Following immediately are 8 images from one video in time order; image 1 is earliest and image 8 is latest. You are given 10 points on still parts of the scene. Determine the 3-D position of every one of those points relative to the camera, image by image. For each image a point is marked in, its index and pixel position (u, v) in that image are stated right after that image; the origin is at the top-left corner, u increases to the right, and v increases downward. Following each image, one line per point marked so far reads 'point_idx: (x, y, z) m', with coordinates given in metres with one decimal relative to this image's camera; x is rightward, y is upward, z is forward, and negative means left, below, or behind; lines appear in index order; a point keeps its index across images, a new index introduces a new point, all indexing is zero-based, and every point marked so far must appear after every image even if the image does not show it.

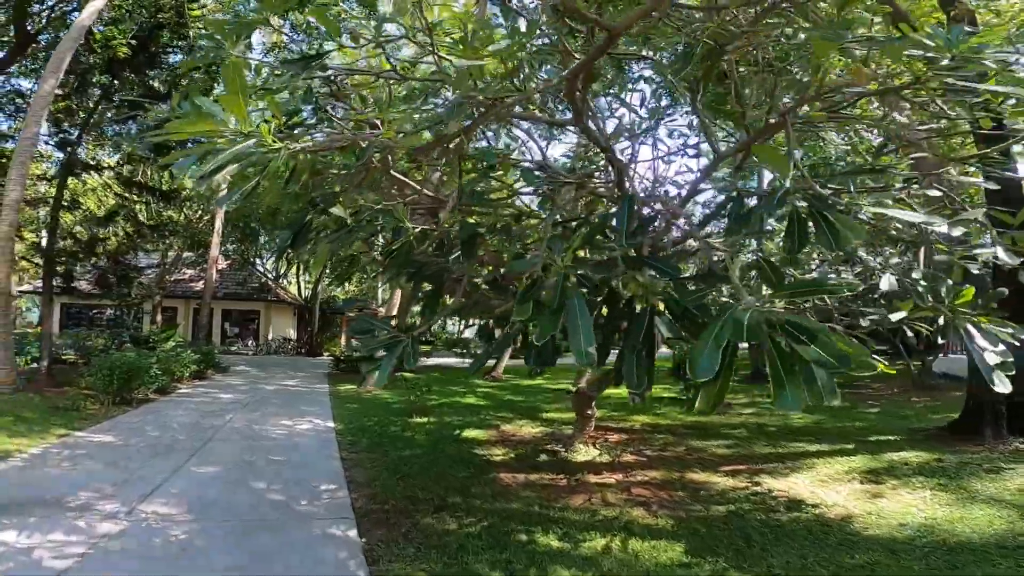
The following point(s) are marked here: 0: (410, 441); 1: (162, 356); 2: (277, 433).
0: (-1.8, -2.7, +8.9) m
1: (-8.5, -1.7, +12.4) m
2: (-3.9, -2.4, +8.4) m
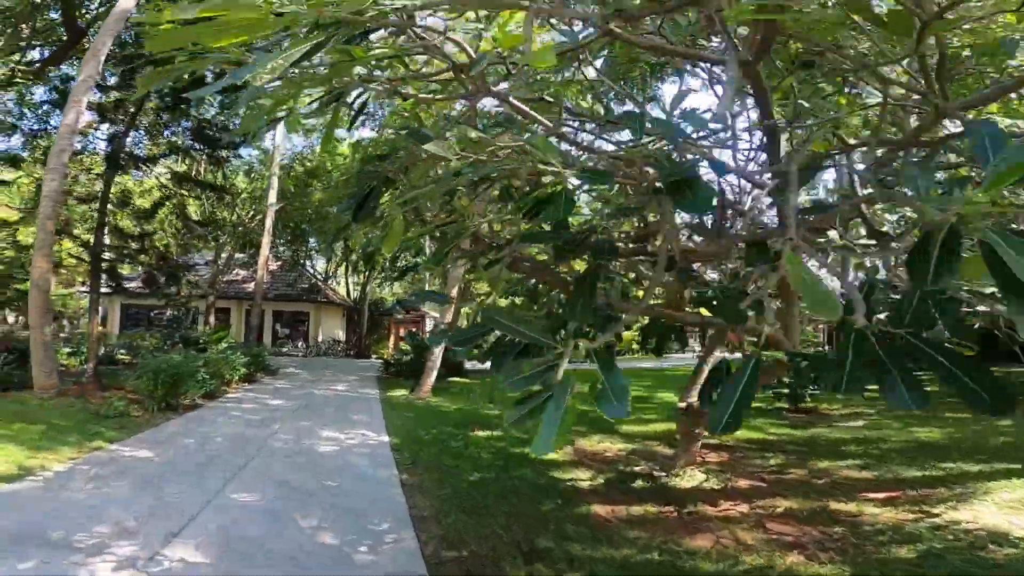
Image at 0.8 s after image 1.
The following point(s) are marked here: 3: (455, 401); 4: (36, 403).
0: (-0.5, -2.6, +7.7) m
1: (-6.9, -1.7, +11.7) m
2: (-2.7, -2.3, +7.3) m
3: (-1.4, -2.8, +12.6) m
4: (-7.6, -1.8, +8.1) m
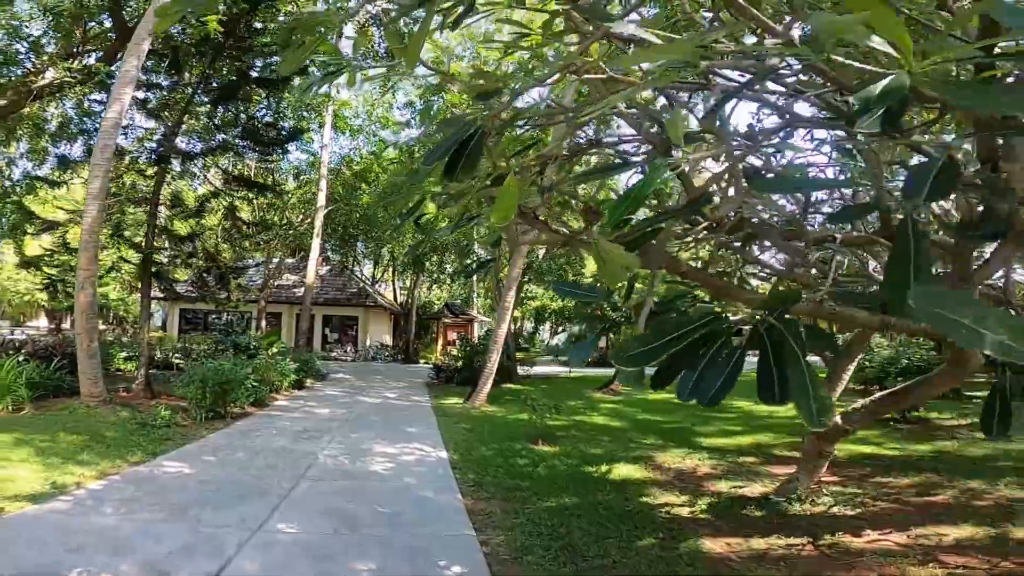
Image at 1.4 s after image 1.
0: (+0.5, -2.5, +6.7) m
1: (-5.5, -1.7, +11.2) m
2: (-1.7, -2.3, +6.5) m
3: (0.0, -2.8, +11.6) m
4: (-6.5, -1.9, +7.7) m
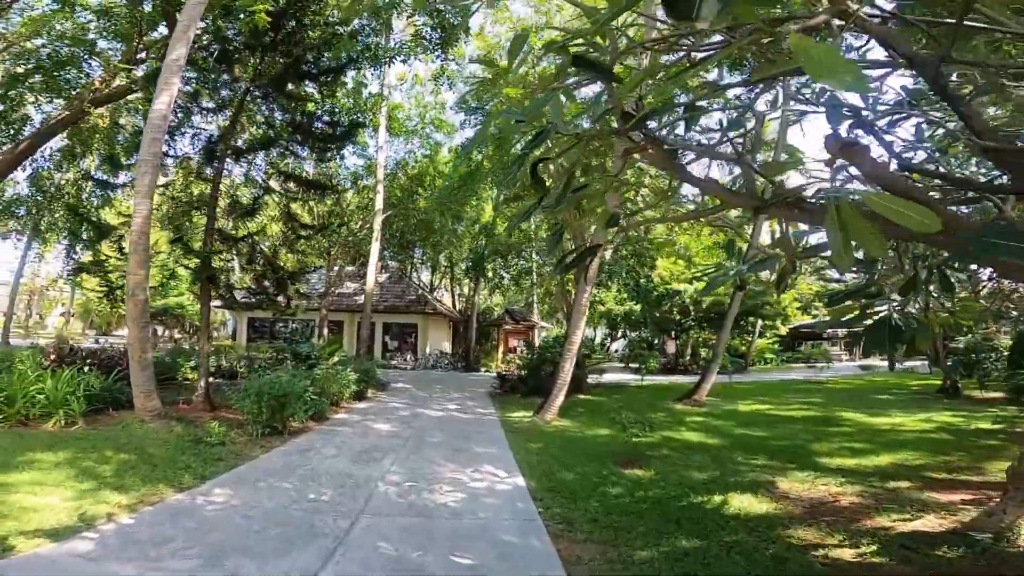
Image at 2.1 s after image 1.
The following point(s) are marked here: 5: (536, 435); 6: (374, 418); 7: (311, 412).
0: (+1.5, -2.4, +5.4) m
1: (-4.0, -1.8, +10.6) m
2: (-0.6, -2.3, +5.5) m
3: (+1.6, -2.8, +10.4) m
4: (-5.3, -2.0, +7.2) m
5: (+0.4, -2.7, +9.3) m
6: (-2.7, -2.6, +10.1) m
7: (-3.6, -2.2, +9.1) m
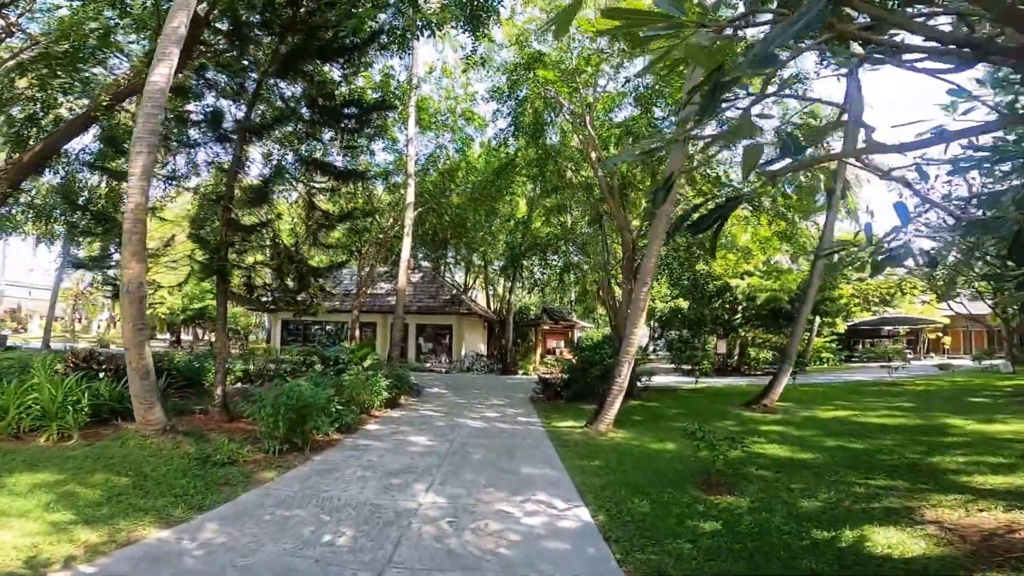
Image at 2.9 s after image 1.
0: (+2.1, -2.3, +4.1) m
1: (-3.1, -1.8, +9.6) m
2: (-0.1, -2.1, +4.3) m
3: (+2.5, -2.6, +9.0) m
4: (-4.6, -1.9, +6.2) m
5: (+1.3, -2.5, +8.0) m
6: (-1.9, -2.5, +9.0) m
7: (-2.8, -2.1, +8.1) m
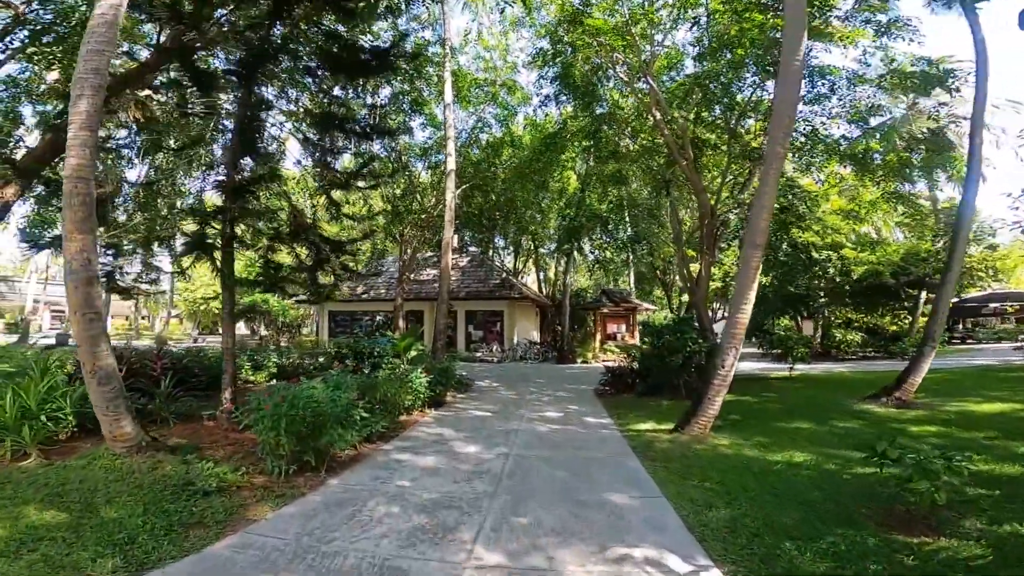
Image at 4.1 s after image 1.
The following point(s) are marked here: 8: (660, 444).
0: (+2.6, -1.9, +2.0) m
1: (-2.1, -1.4, +8.0) m
2: (+0.4, -1.8, +2.4) m
3: (+3.4, -2.1, +7.0) m
4: (-3.9, -1.7, +4.9) m
5: (+2.1, -2.1, +6.1) m
6: (-0.9, -2.1, +7.3) m
7: (-1.9, -1.8, +6.5) m
8: (+2.1, -2.2, +7.1) m
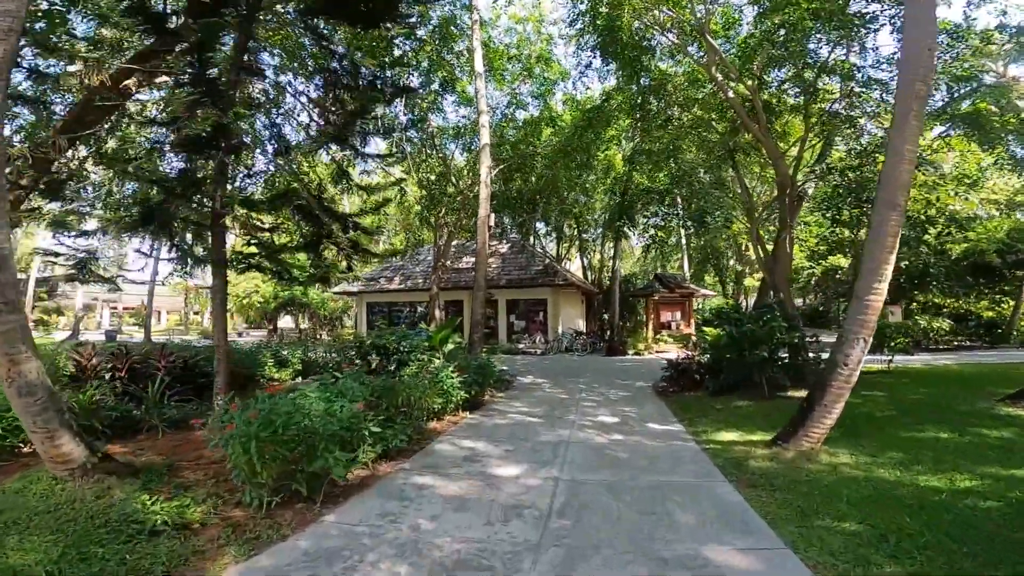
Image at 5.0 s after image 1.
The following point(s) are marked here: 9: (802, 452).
0: (+2.7, -1.7, +0.4) m
1: (-1.5, -1.2, +6.8) m
2: (+0.6, -1.7, +1.0) m
3: (+4.0, -1.8, +5.3) m
4: (-3.5, -1.6, +3.8) m
5: (+2.6, -1.8, +4.5) m
6: (-0.3, -1.9, +6.0) m
7: (-1.4, -1.6, +5.3) m
8: (+2.6, -1.9, +5.5) m
9: (+3.1, -1.8, +5.7) m
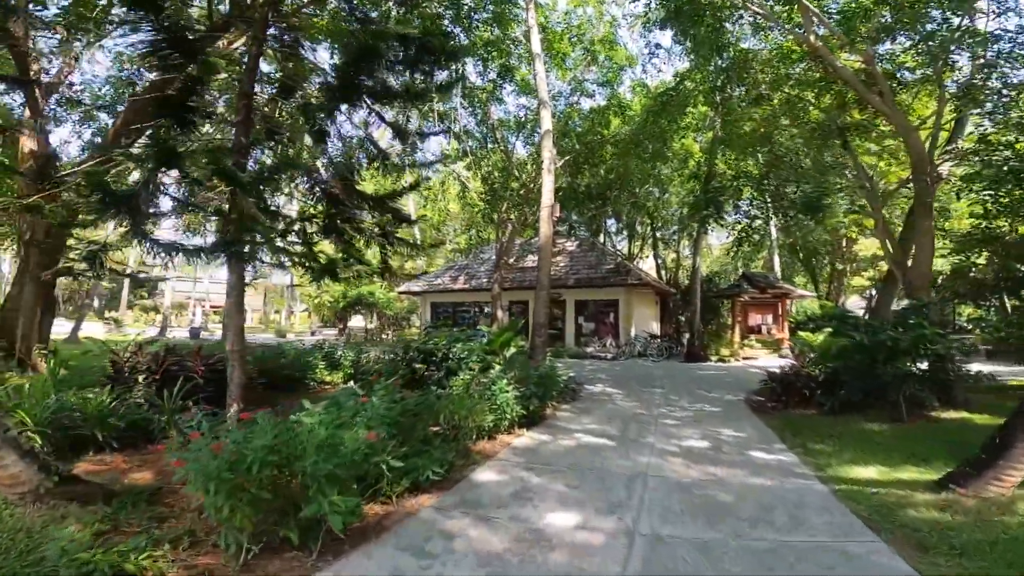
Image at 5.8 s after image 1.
0: (+2.5, -1.6, -1.1) m
1: (-0.8, -1.1, +5.7) m
2: (+0.5, -1.6, -0.2) m
3: (+4.4, -1.8, +3.5) m
4: (-3.2, -1.5, +3.1) m
5: (+2.9, -1.8, +2.9) m
6: (+0.3, -1.8, +4.8) m
7: (-0.9, -1.6, +4.2) m
8: (+3.1, -1.8, +3.9) m
9: (+3.6, -1.8, +4.1) m
